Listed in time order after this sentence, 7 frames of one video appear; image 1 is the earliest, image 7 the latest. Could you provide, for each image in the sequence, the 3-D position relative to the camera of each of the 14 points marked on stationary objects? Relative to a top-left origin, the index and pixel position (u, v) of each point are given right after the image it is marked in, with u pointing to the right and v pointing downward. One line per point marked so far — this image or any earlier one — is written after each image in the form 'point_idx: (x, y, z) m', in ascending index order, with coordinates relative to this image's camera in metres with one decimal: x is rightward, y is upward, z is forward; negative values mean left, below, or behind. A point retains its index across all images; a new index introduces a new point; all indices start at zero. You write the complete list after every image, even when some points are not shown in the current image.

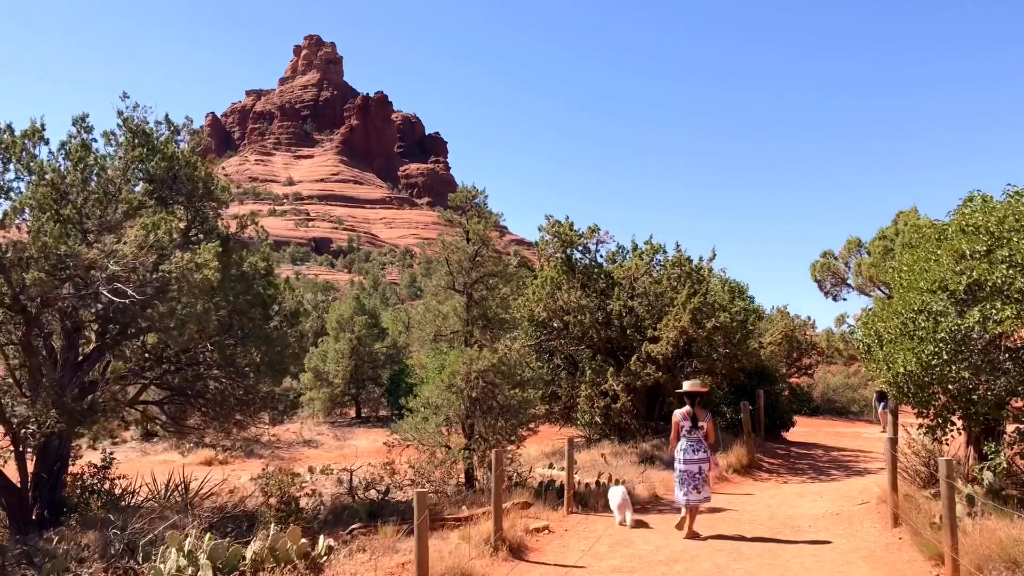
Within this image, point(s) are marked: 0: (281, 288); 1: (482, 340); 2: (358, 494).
0: (-3.1, 0.0, +12.4) m
1: (-0.4, -0.7, +11.9) m
2: (-2.1, -2.8, +12.6) m
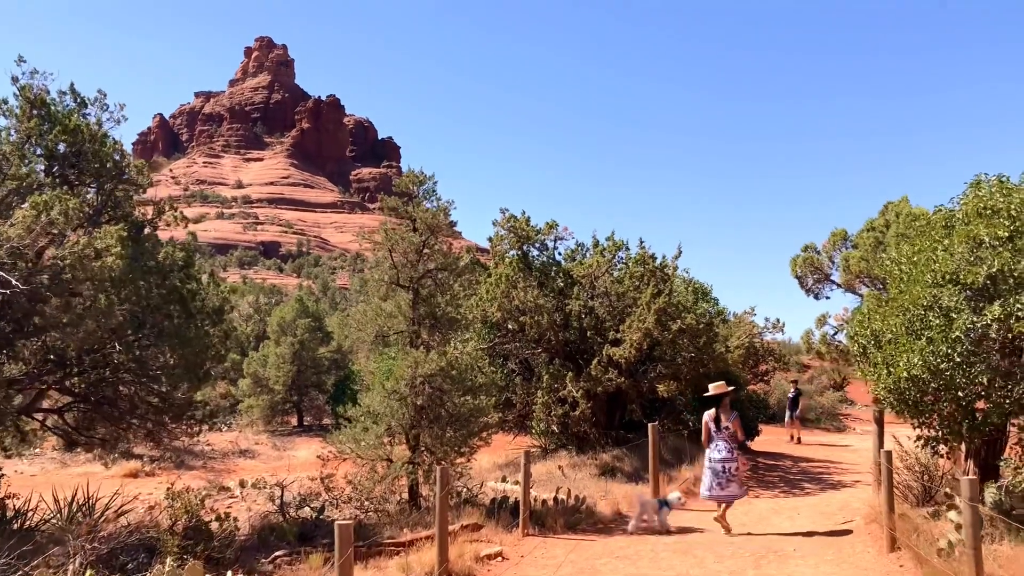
0: (-3.7, +0.1, +11.1) m
1: (-1.0, -0.6, +10.8) m
2: (-2.7, -2.8, +11.4) m
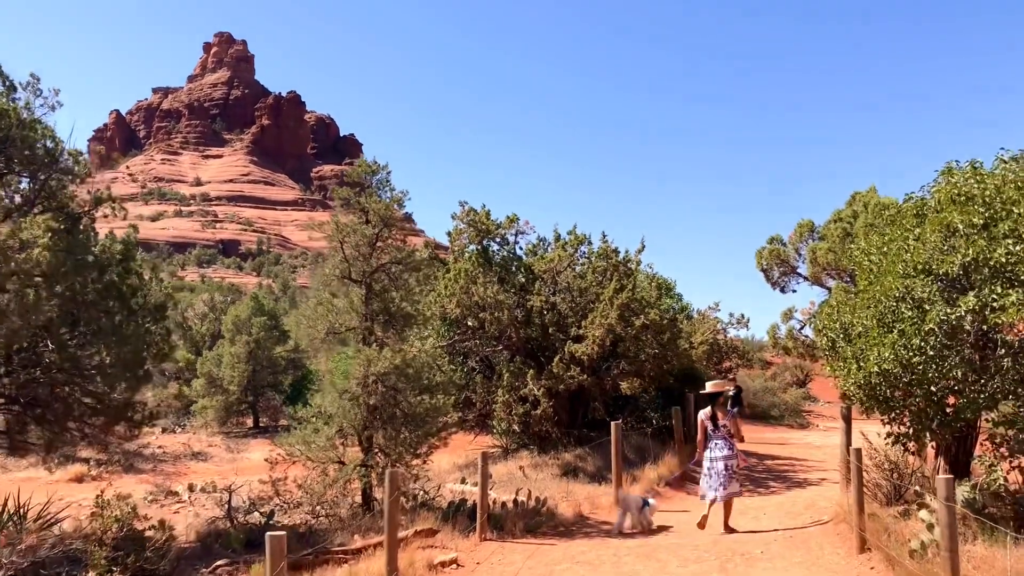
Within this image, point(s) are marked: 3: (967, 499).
0: (-4.2, +0.1, +10.5) m
1: (-1.4, -0.6, +10.3) m
2: (-3.2, -2.7, +10.9) m
3: (+3.5, -1.6, +7.1) m
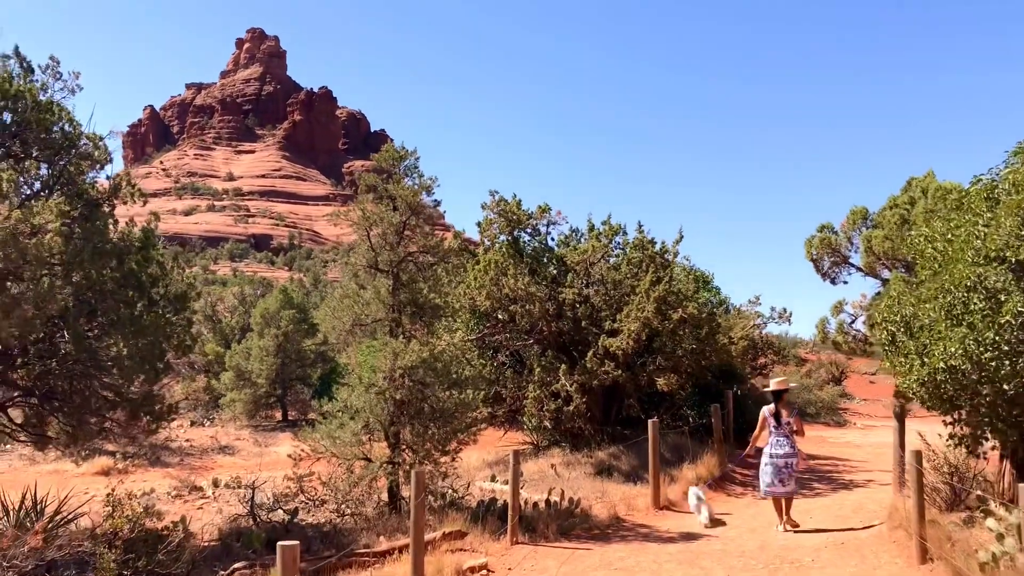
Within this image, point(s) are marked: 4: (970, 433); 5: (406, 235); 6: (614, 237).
0: (-3.8, +0.2, +10.2) m
1: (-1.1, -0.5, +9.9) m
2: (-2.9, -2.6, +10.5) m
3: (+3.7, -1.5, +6.5) m
4: (+3.5, -1.1, +7.2) m
5: (-1.2, +0.6, +10.0) m
6: (+1.5, +0.8, +13.7) m
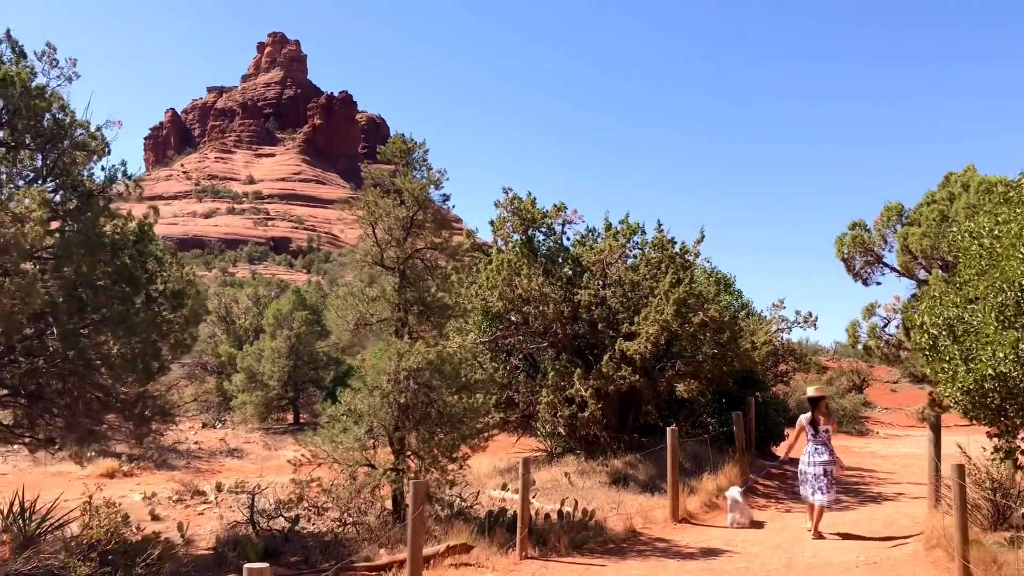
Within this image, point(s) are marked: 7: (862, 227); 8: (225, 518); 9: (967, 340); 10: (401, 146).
0: (-3.7, +0.3, +9.8) m
1: (-1.0, -0.4, +9.4) m
2: (-2.7, -2.6, +10.1) m
3: (+3.8, -1.5, +5.9) m
4: (+3.6, -1.1, +6.6) m
5: (-1.0, +0.6, +9.6) m
6: (+1.7, +0.7, +13.2) m
7: (+5.9, +1.2, +15.5) m
8: (-3.4, -2.8, +11.1) m
9: (+3.0, -0.3, +6.1) m
10: (-1.2, +1.5, +9.6) m
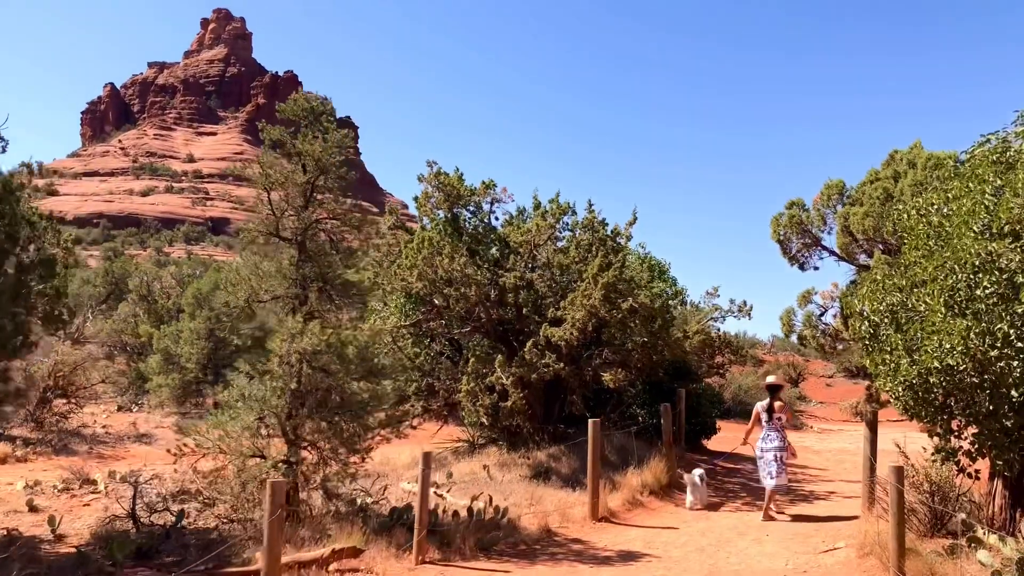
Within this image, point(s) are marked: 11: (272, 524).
0: (-4.5, +0.6, +8.8) m
1: (-1.8, -0.2, +8.6) m
2: (-3.7, -2.3, +9.1) m
3: (+3.1, -1.5, +5.4) m
4: (+2.9, -1.0, +6.0) m
5: (-1.8, +0.8, +8.7) m
6: (+0.7, +1.0, +12.5) m
7: (+4.7, +1.3, +15.0) m
8: (-4.4, -2.4, +10.1) m
9: (+2.4, -0.2, +5.5) m
10: (-2.0, +1.7, +8.7) m
11: (-1.3, -1.3, +5.1) m
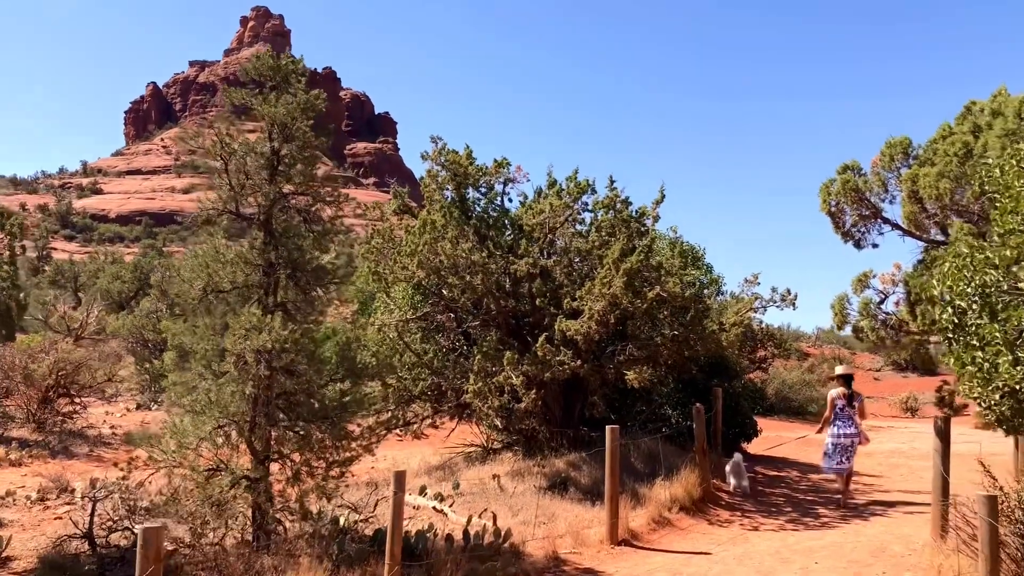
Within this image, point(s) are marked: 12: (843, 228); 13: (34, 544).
0: (-4.5, +0.7, +7.7) m
1: (-1.8, -0.1, +7.4) m
2: (-3.6, -2.2, +8.1) m
3: (+3.0, -1.3, +4.0) m
4: (+2.8, -0.9, +4.7) m
5: (-1.8, +0.9, +7.5) m
6: (+0.8, +1.1, +11.2) m
7: (+5.0, +1.5, +13.5) m
8: (-4.3, -2.3, +9.0) m
9: (+2.2, -0.1, +4.2) m
10: (-2.0, +1.8, +7.5) m
11: (-1.4, -1.2, +3.9) m
12: (+4.8, +0.7, +13.6) m
13: (-4.5, -2.4, +8.6) m
